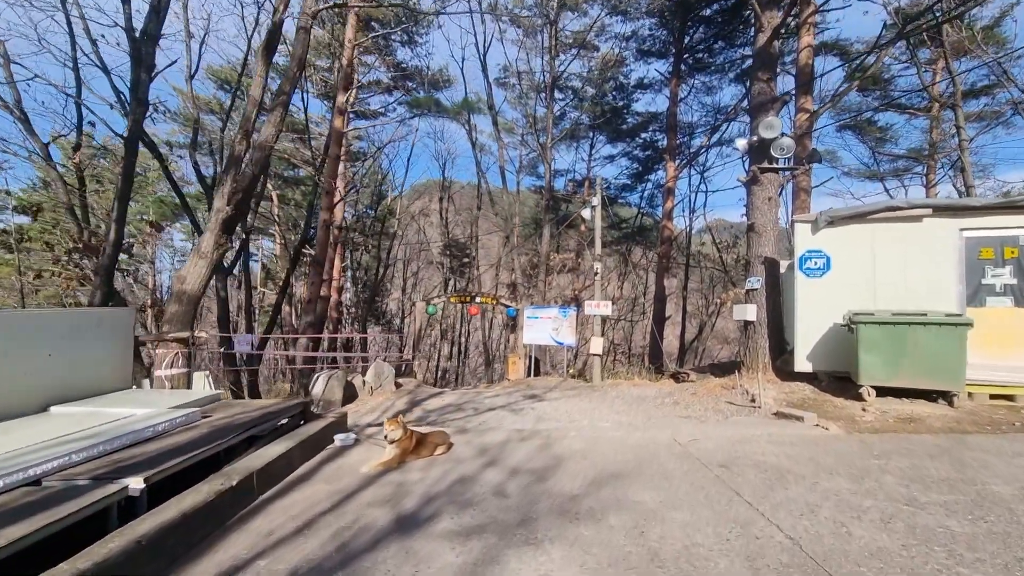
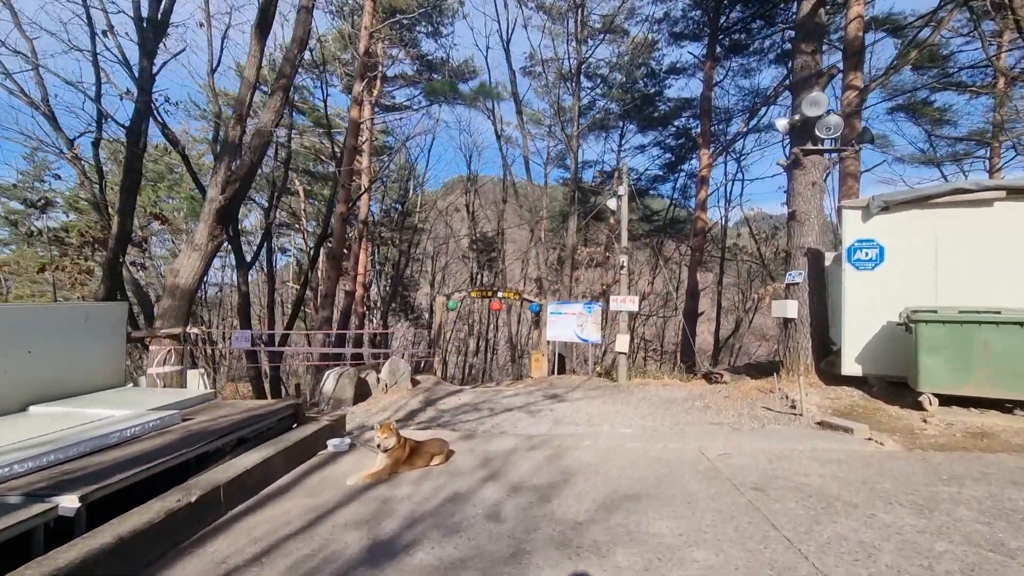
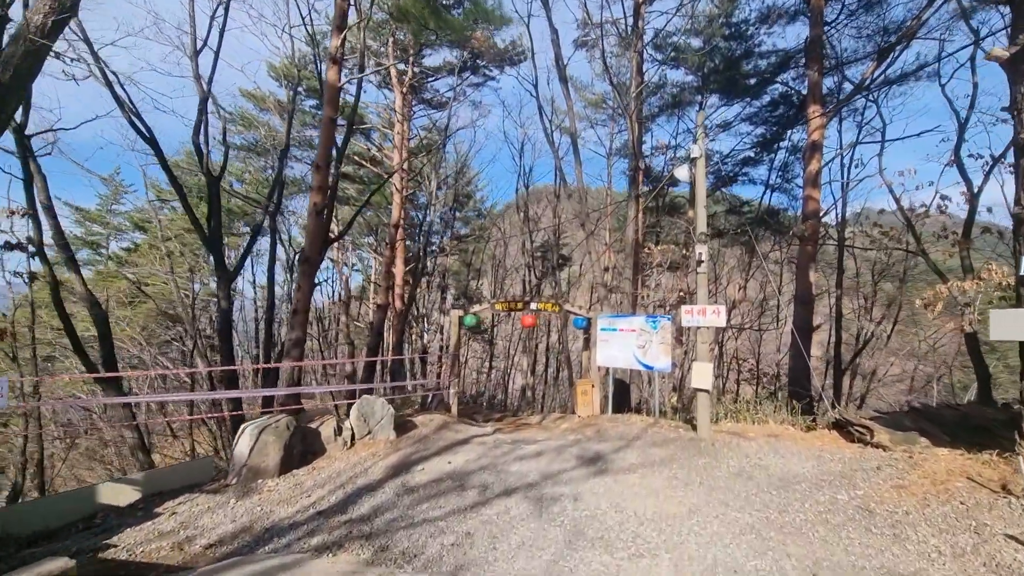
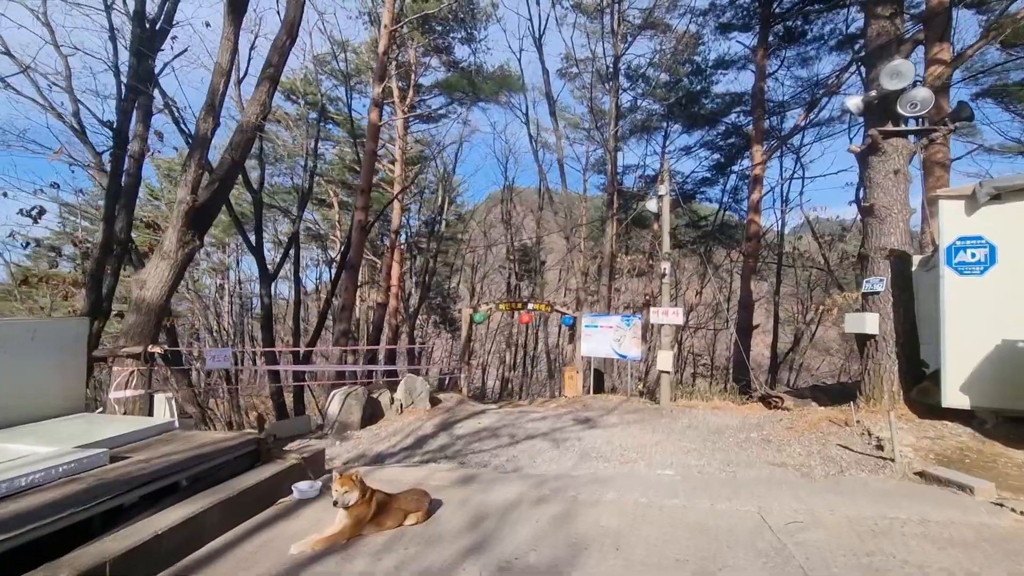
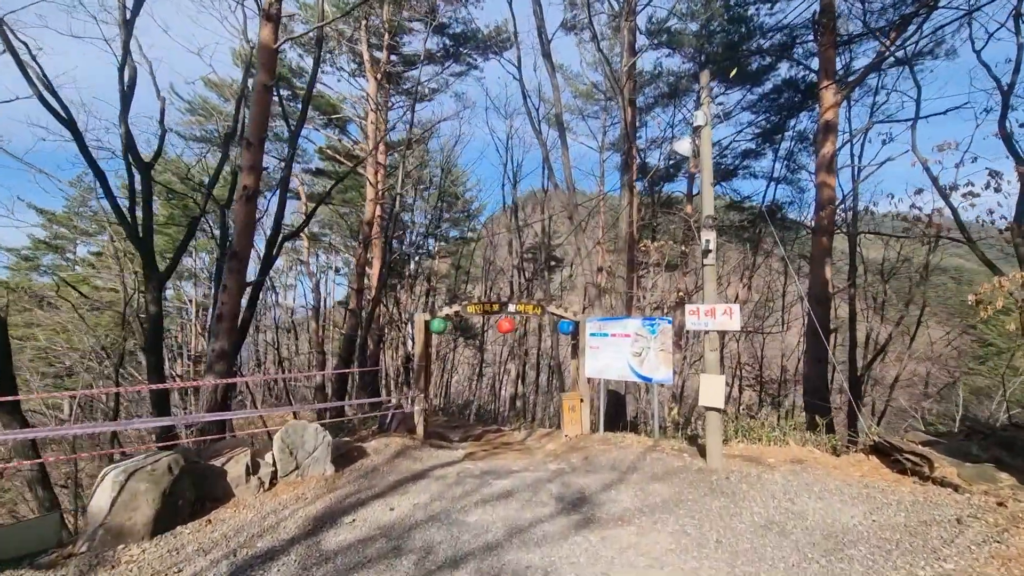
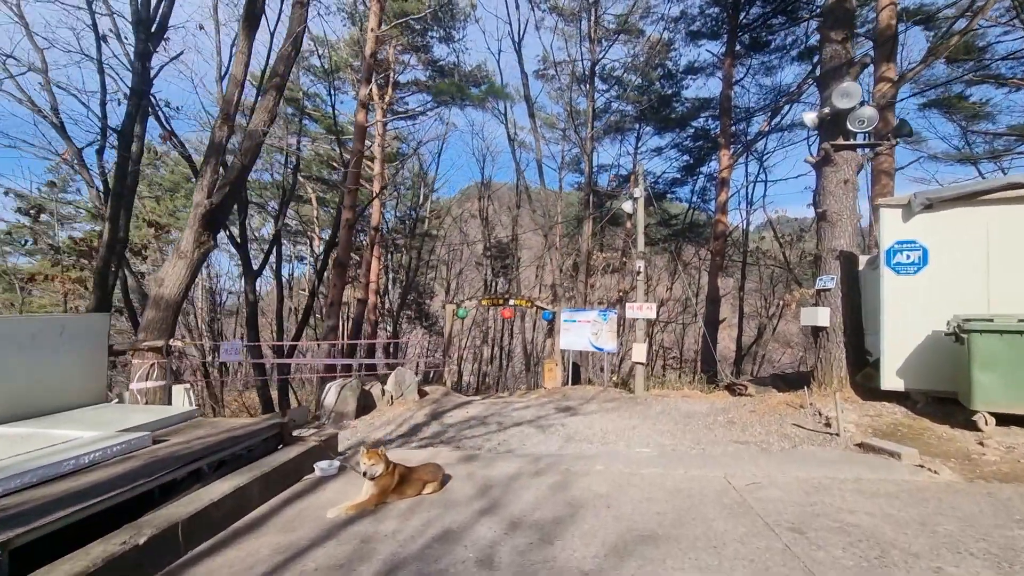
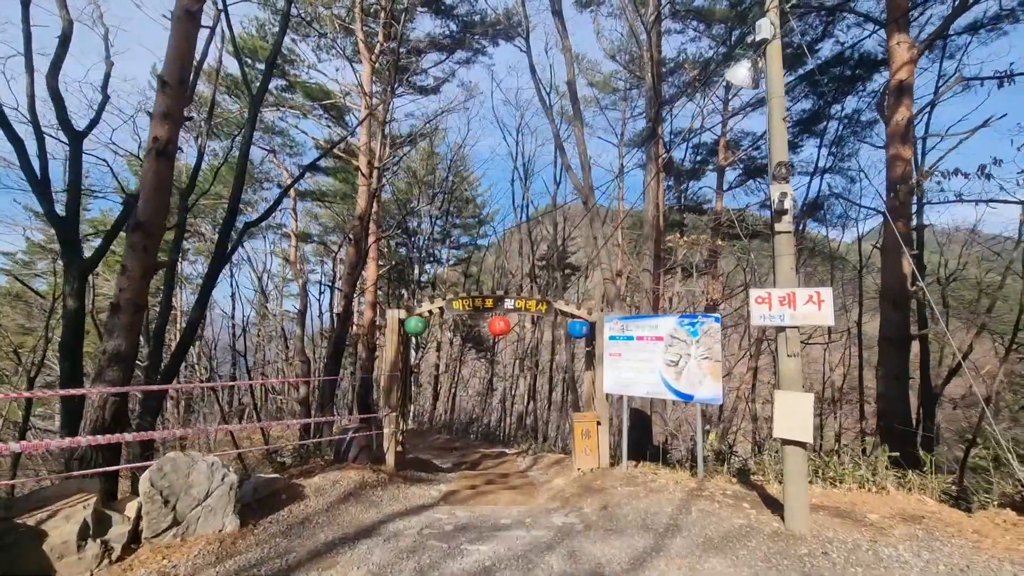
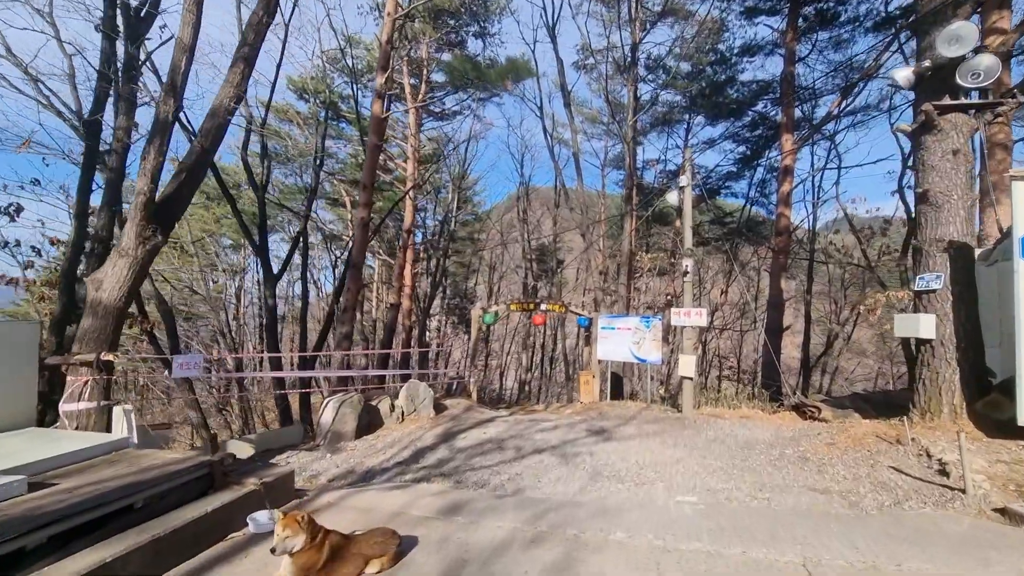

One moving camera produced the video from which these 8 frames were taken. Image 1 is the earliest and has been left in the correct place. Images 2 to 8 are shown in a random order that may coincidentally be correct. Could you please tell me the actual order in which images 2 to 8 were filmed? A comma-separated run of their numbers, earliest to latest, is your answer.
2, 6, 4, 8, 3, 5, 7
